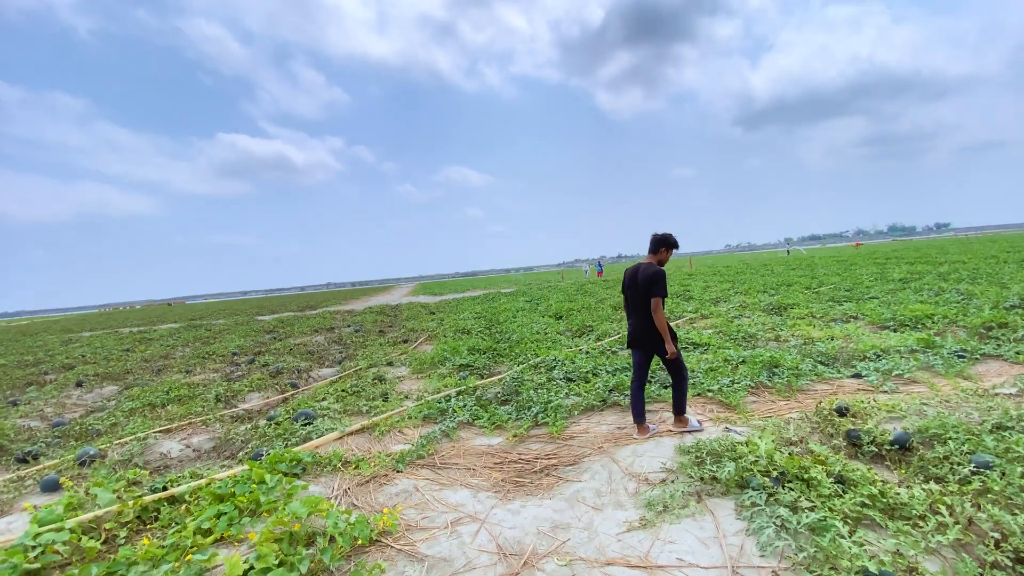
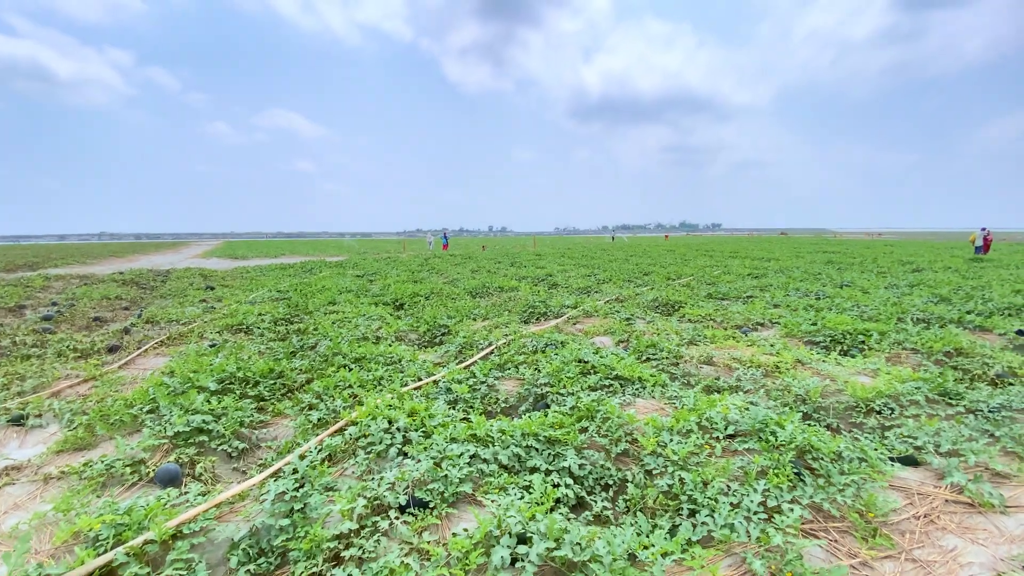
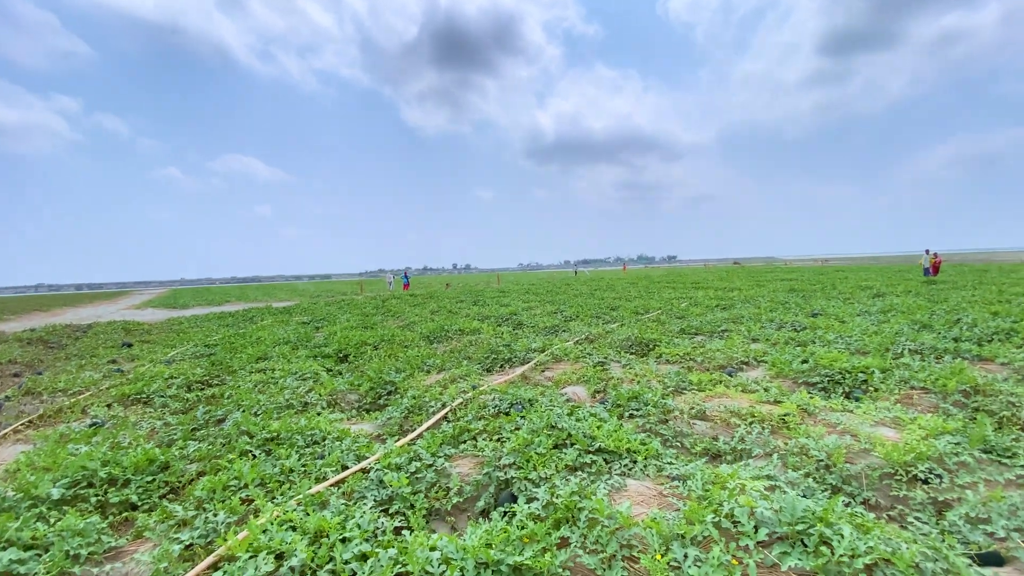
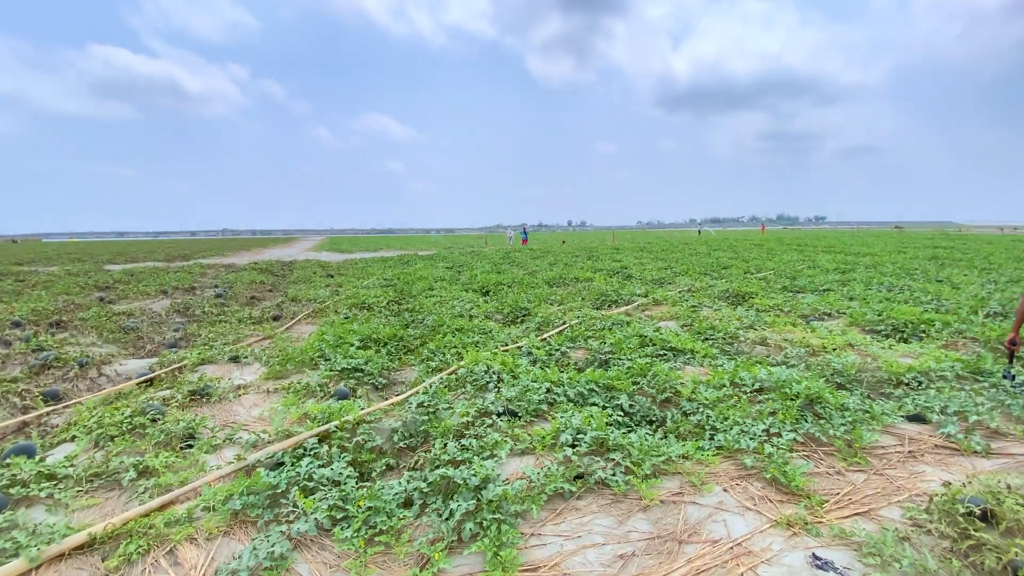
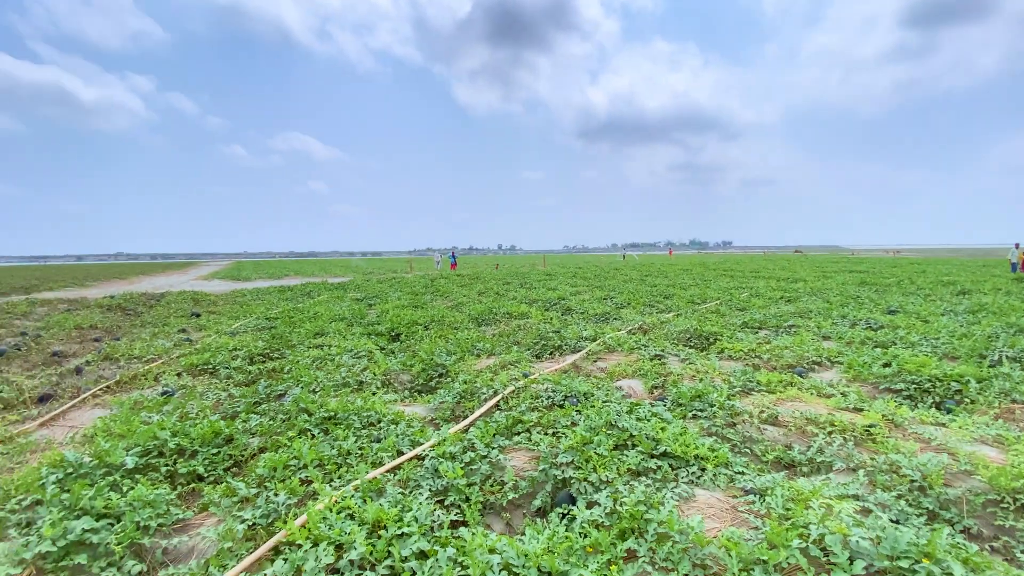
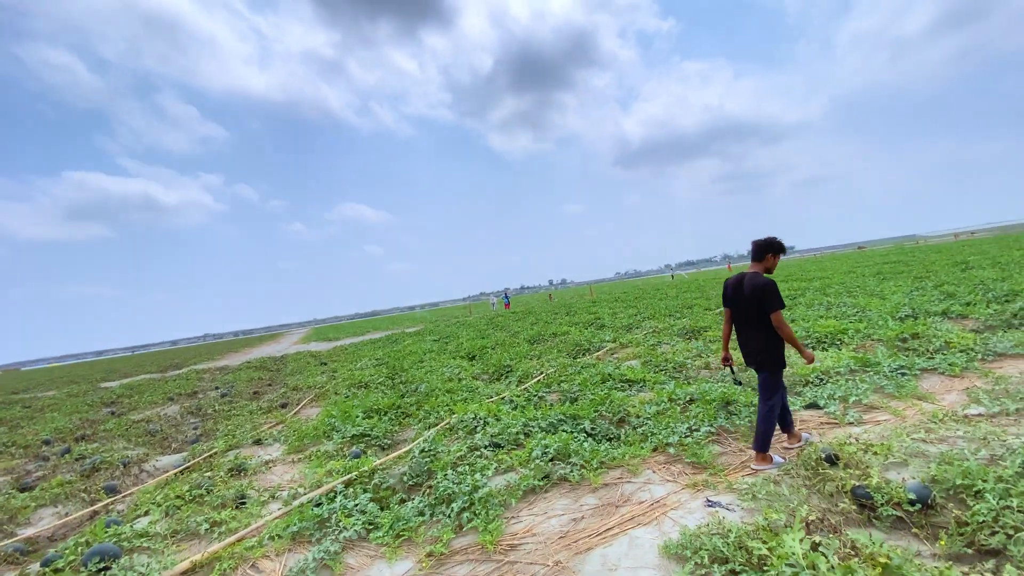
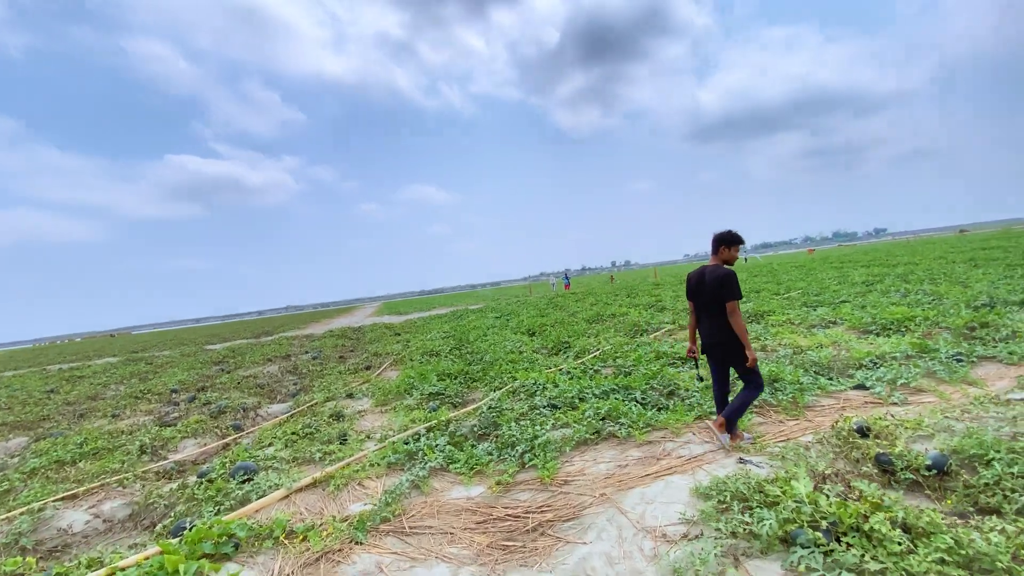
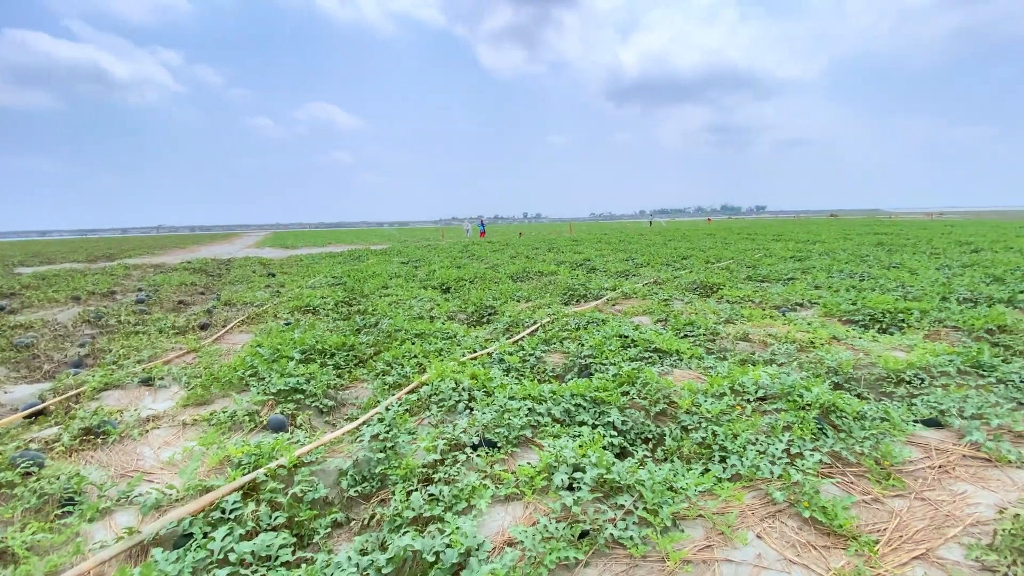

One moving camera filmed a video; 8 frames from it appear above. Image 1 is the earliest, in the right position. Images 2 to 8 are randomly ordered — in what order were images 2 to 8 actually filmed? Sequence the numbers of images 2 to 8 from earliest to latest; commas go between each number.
7, 6, 4, 8, 2, 3, 5
